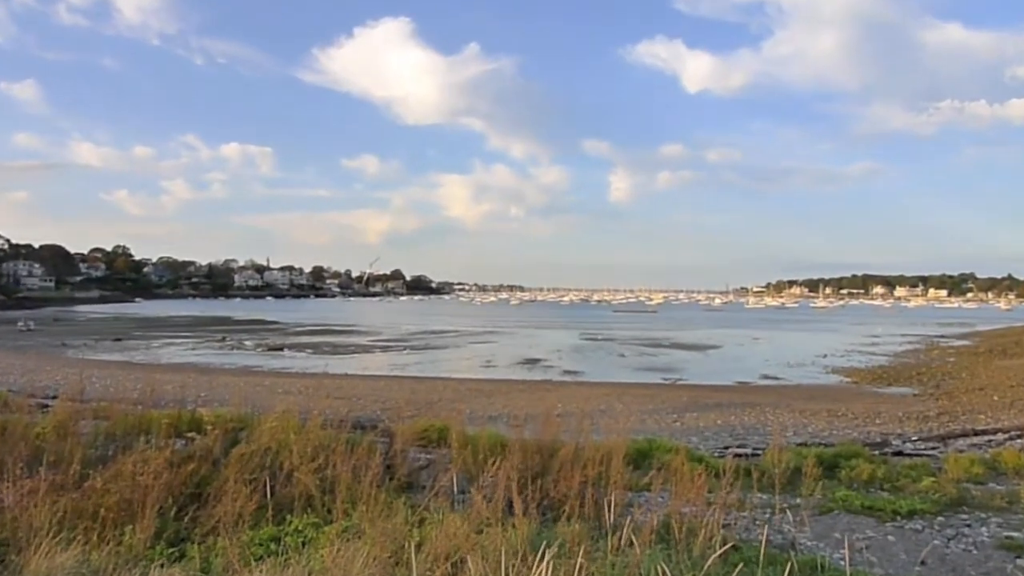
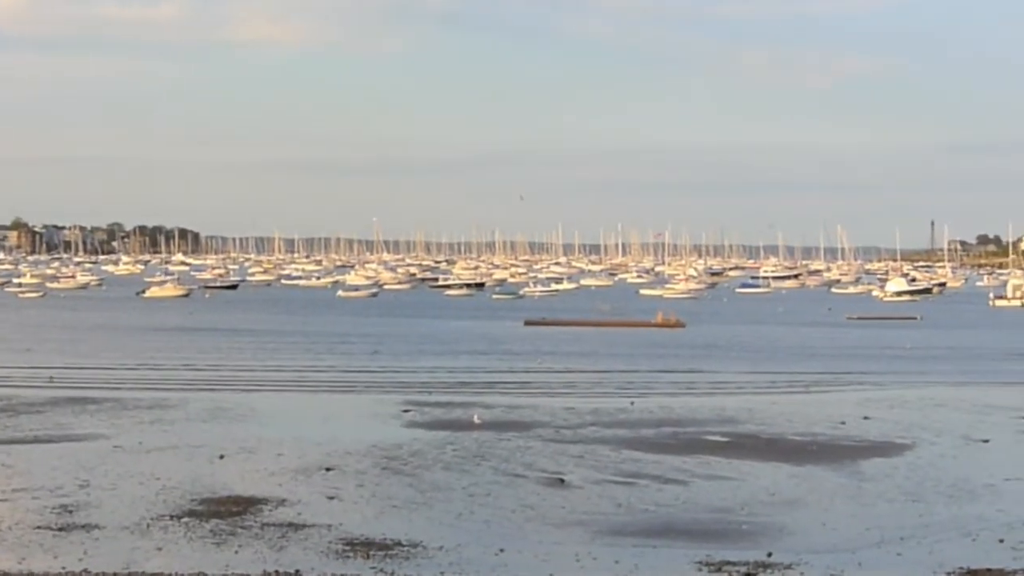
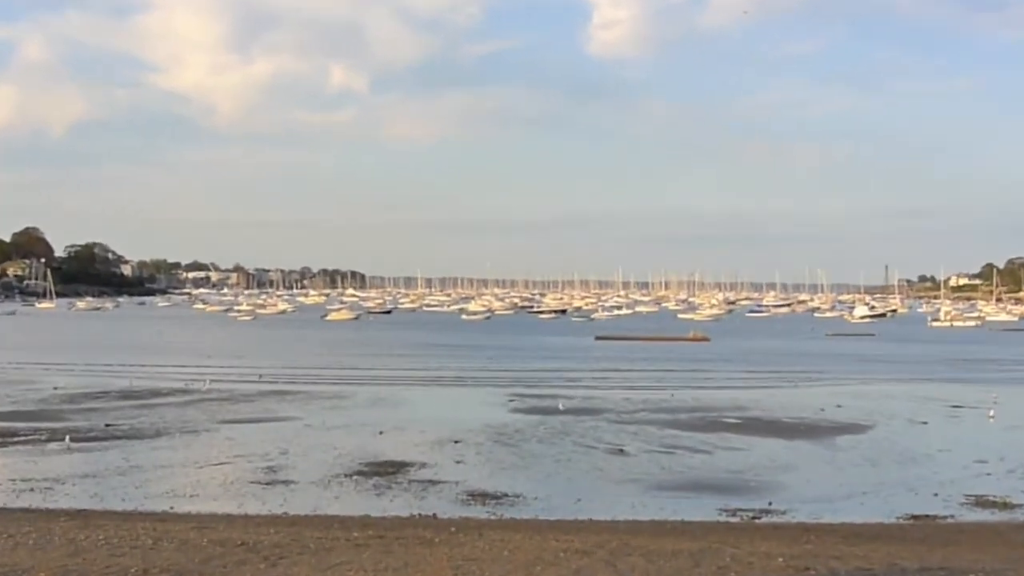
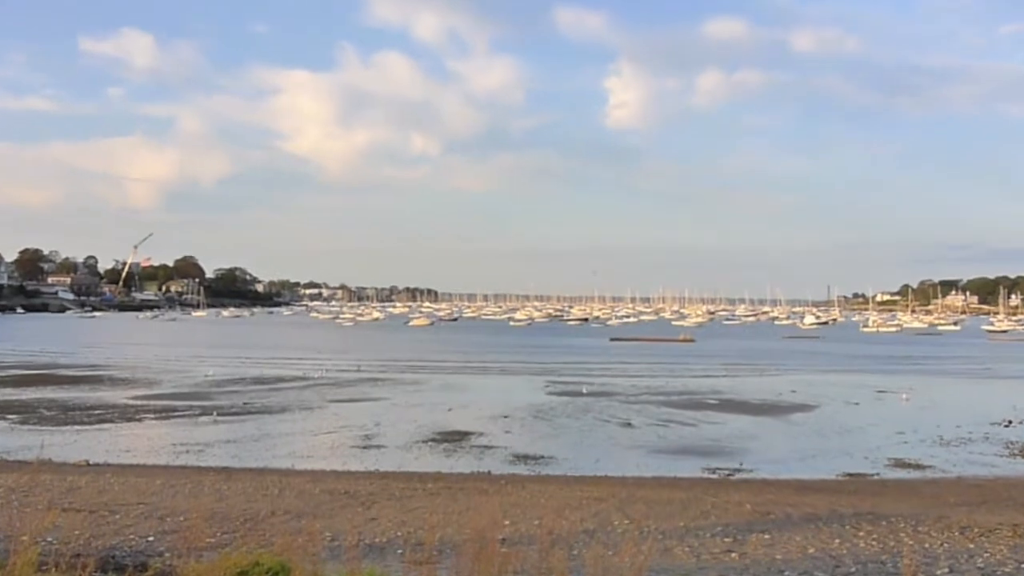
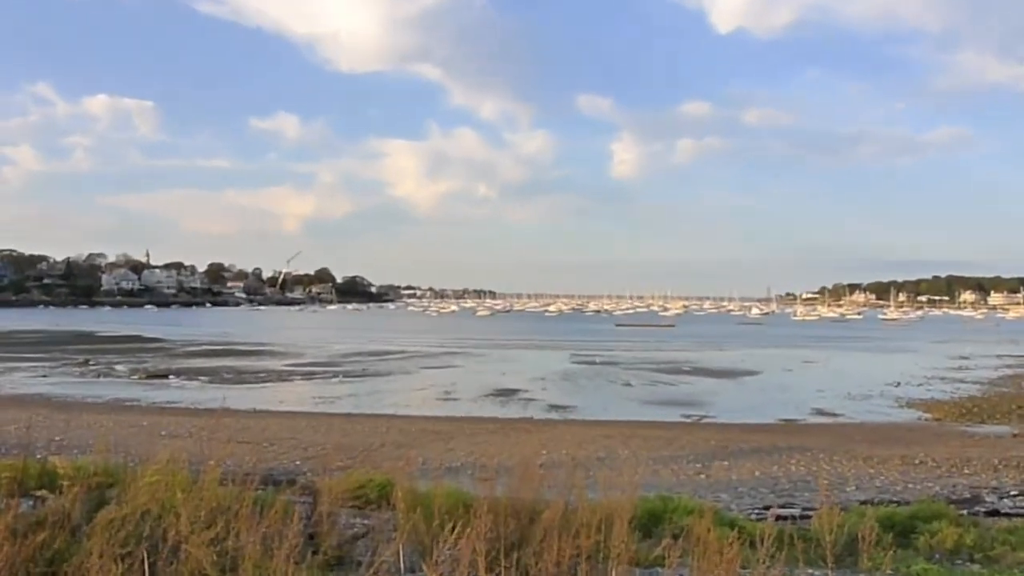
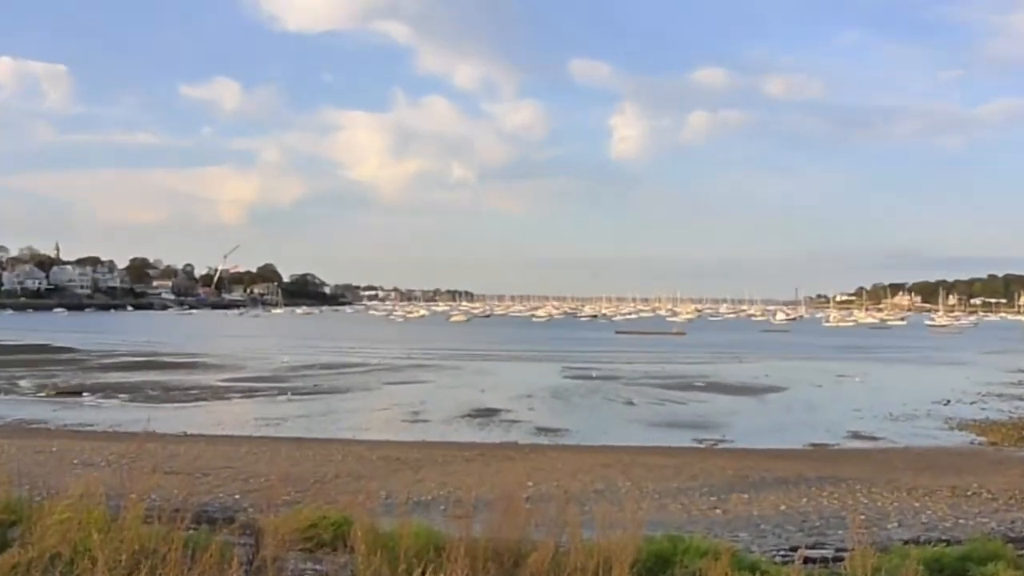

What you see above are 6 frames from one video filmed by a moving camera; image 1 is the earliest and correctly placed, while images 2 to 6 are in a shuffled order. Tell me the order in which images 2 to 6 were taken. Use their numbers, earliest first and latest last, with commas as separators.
5, 6, 4, 3, 2
